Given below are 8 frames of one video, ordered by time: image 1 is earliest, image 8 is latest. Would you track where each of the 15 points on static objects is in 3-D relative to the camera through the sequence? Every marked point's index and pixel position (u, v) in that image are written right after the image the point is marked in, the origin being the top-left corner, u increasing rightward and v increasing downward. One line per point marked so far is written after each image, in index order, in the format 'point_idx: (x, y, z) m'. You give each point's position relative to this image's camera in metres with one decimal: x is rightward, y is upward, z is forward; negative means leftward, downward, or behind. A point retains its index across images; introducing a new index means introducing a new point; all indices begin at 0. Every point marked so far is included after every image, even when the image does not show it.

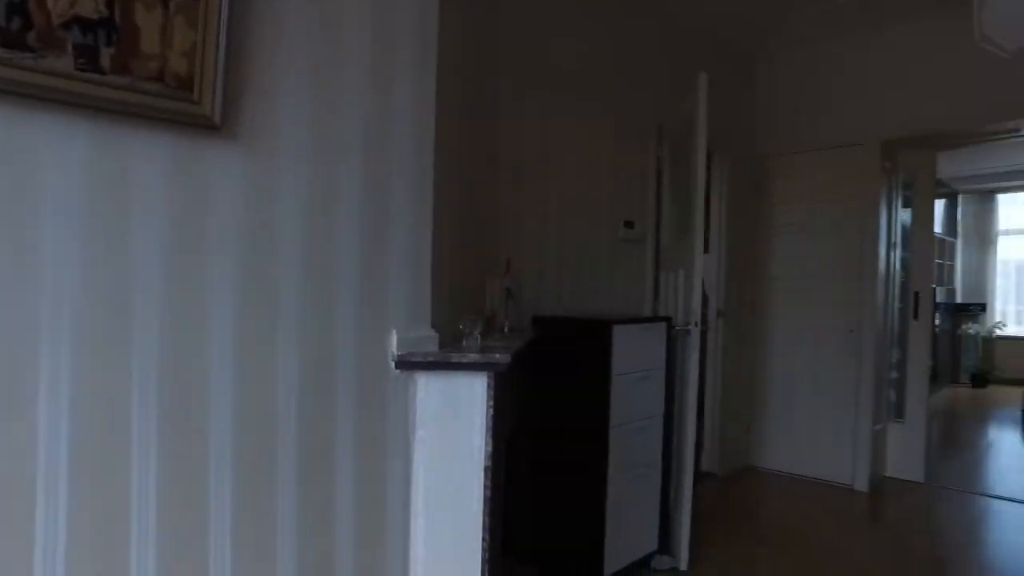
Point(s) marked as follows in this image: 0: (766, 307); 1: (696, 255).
0: (+1.4, -0.1, +3.8) m
1: (+0.6, +0.1, +2.3) m
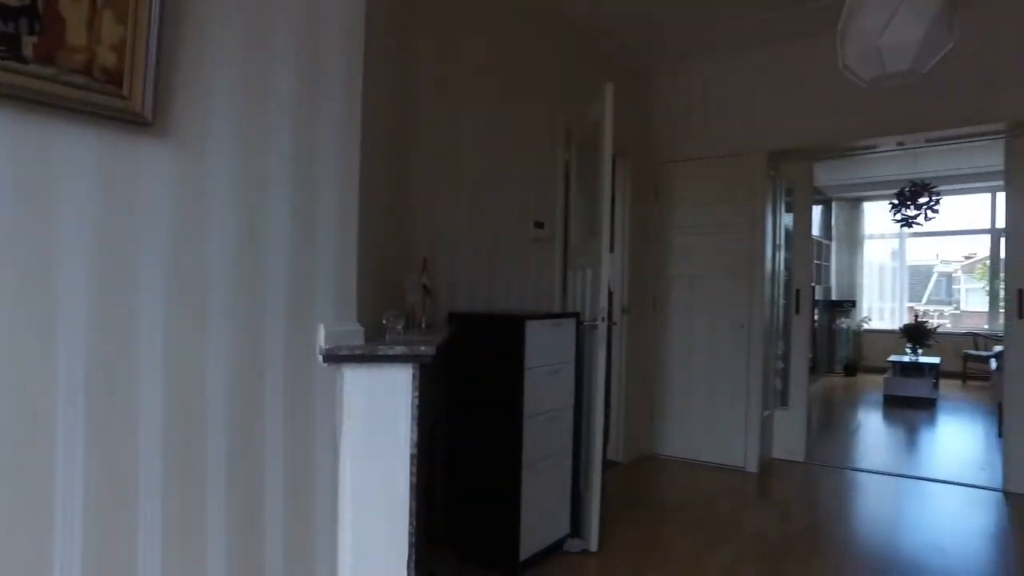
0: (+0.9, -0.1, +4.1) m
1: (+0.3, +0.1, +2.5) m
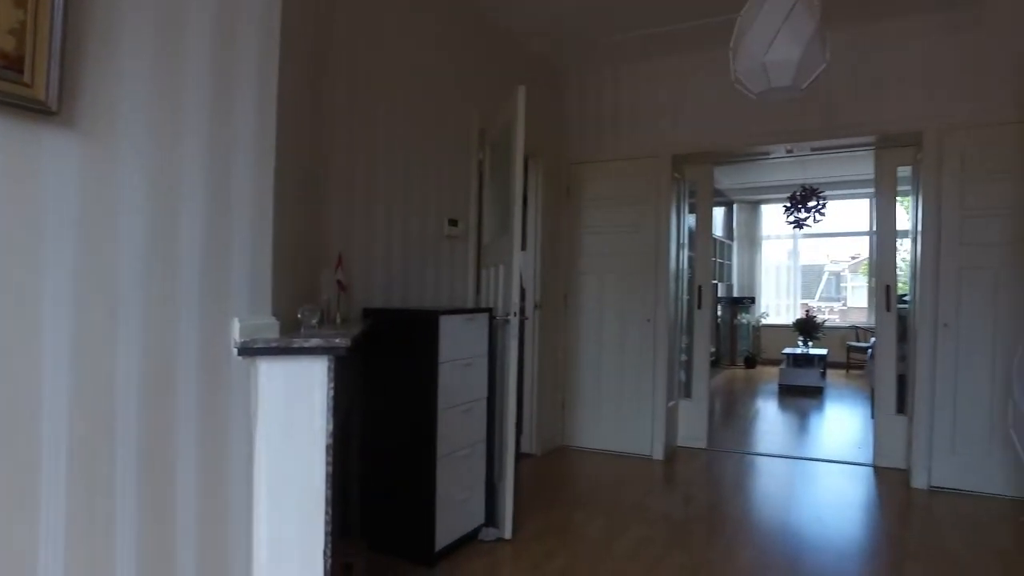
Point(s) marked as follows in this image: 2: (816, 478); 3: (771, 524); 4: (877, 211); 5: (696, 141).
0: (+0.4, -0.1, +4.2) m
1: (0.0, +0.1, +2.5) m
2: (+1.6, -1.0, +3.7) m
3: (+1.1, -1.0, +3.0) m
4: (+2.0, +0.4, +3.8) m
5: (+1.0, +0.8, +3.9) m
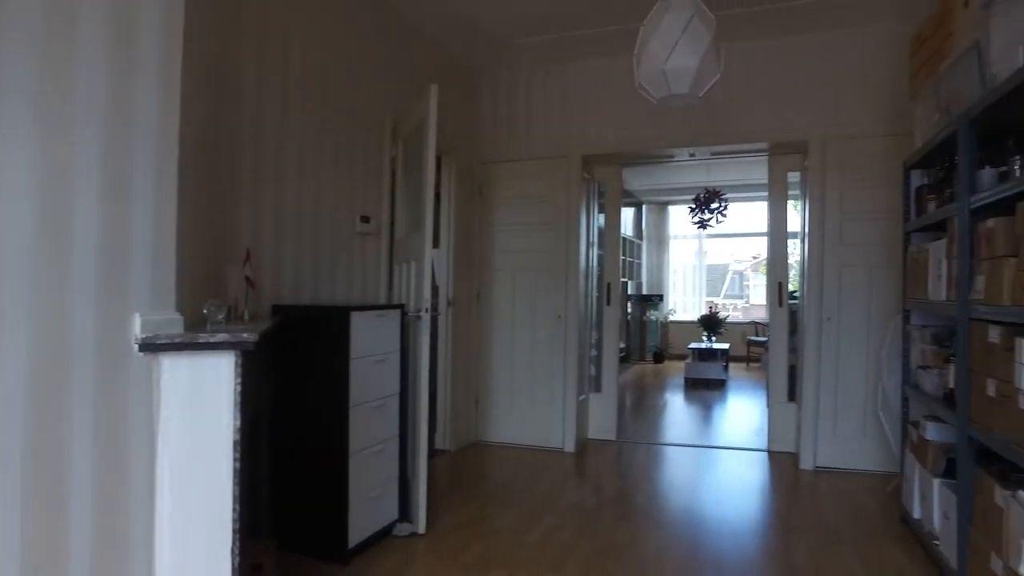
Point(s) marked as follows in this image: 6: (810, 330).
0: (-0.1, -0.1, +4.3) m
1: (-0.3, +0.2, +2.6) m
2: (+1.1, -1.0, +3.9) m
3: (+0.7, -1.0, +3.1) m
4: (+1.5, +0.4, +4.1) m
5: (+0.5, +0.8, +4.0) m
6: (+1.6, -0.2, +3.6) m
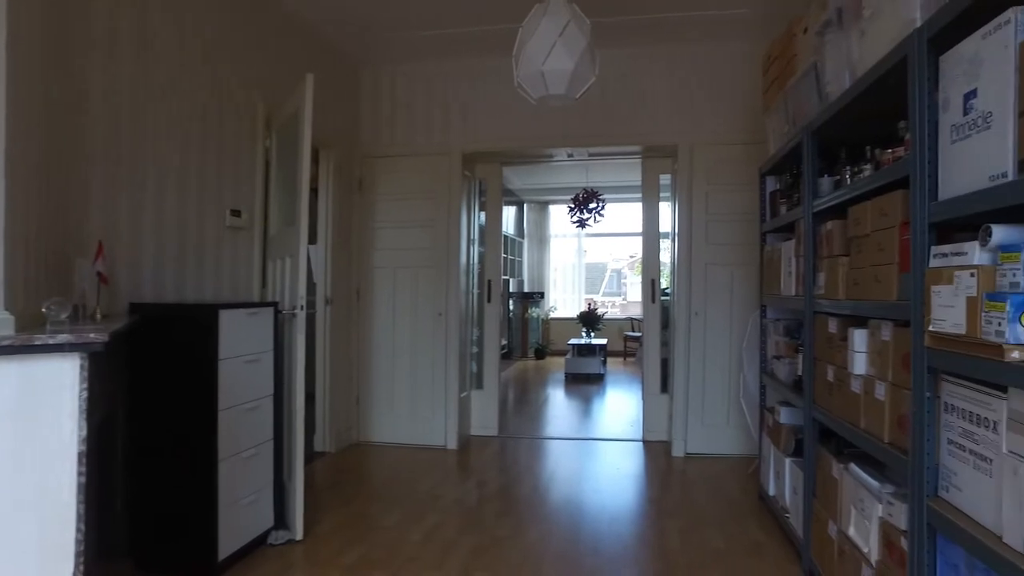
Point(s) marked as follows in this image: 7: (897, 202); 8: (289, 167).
0: (-0.9, 0.0, +4.2) m
1: (-0.8, +0.2, +2.5) m
2: (+0.5, -1.0, +4.0) m
3: (+0.2, -1.0, +3.2) m
4: (+0.8, +0.5, +4.3) m
5: (-0.2, +0.9, +4.1) m
6: (+0.9, -0.2, +3.8) m
7: (+0.9, +0.2, +1.5) m
8: (-0.9, +0.5, +2.7) m
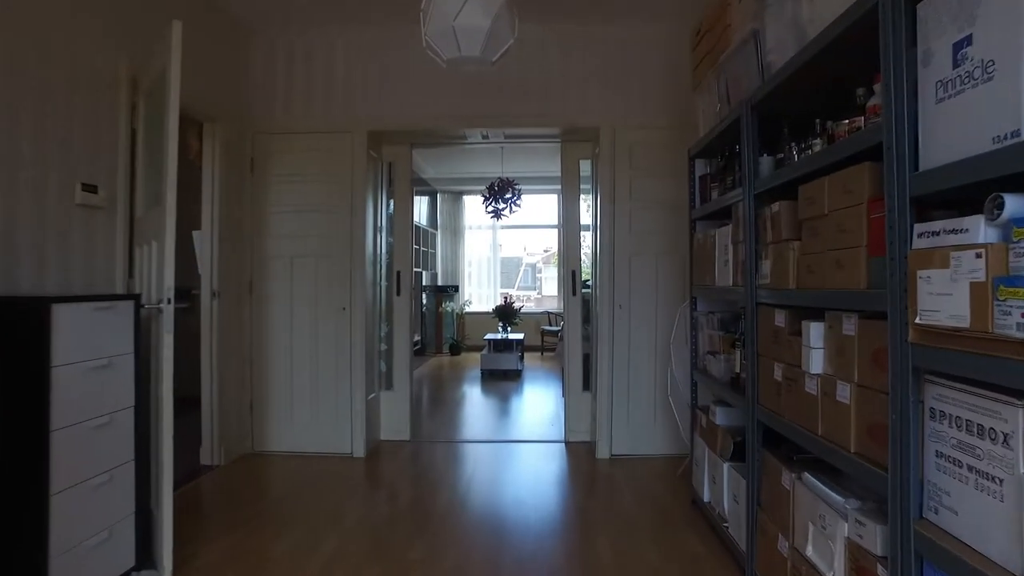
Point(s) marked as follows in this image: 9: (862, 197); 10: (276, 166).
0: (-1.3, 0.0, +3.8) m
1: (-1.0, +0.2, +2.1) m
2: (0.0, -0.9, +3.8) m
3: (-0.2, -0.9, +2.9) m
4: (+0.3, +0.5, +4.0) m
5: (-0.6, +0.9, +3.7) m
6: (+0.5, -0.2, +3.6) m
7: (+0.7, +0.2, +1.3) m
8: (-1.2, +0.5, +2.3) m
9: (+0.7, +0.2, +1.3) m
10: (-1.3, +0.7, +3.8) m
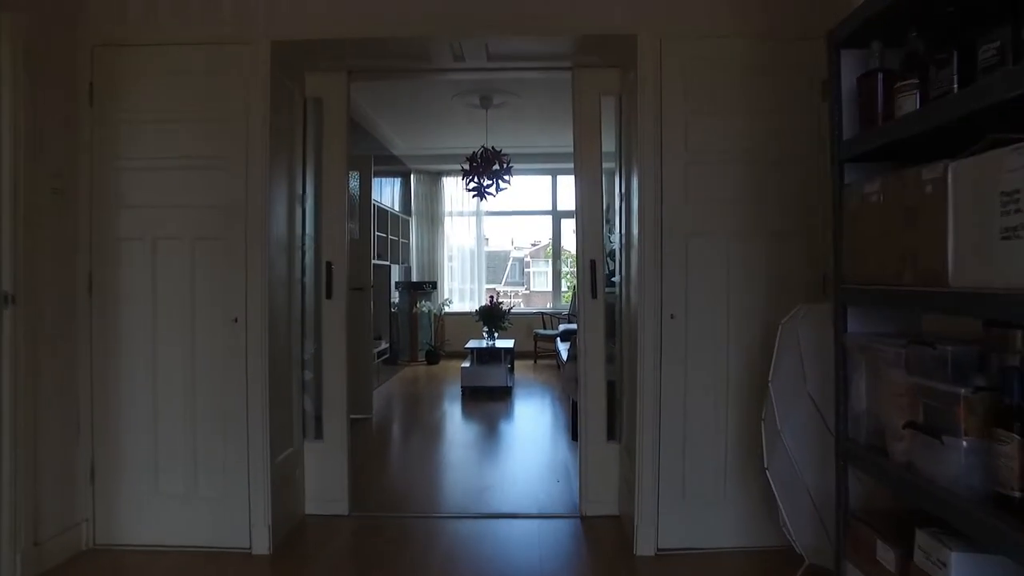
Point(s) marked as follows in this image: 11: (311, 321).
0: (-1.4, 0.0, +2.4) m
1: (-1.0, +0.2, +0.7) m
2: (0.0, -0.9, +2.4) m
3: (-0.2, -1.0, +1.6) m
4: (+0.2, +0.5, +2.7) m
5: (-0.7, +0.9, +2.4) m
6: (+0.4, -0.2, +2.3) m
7: (+0.7, +0.2, 0.0) m
8: (-1.2, +0.5, +0.9) m
9: (+0.7, +0.2, 0.0) m
10: (-1.3, +0.7, +2.4) m
11: (-0.8, -0.1, +2.8) m
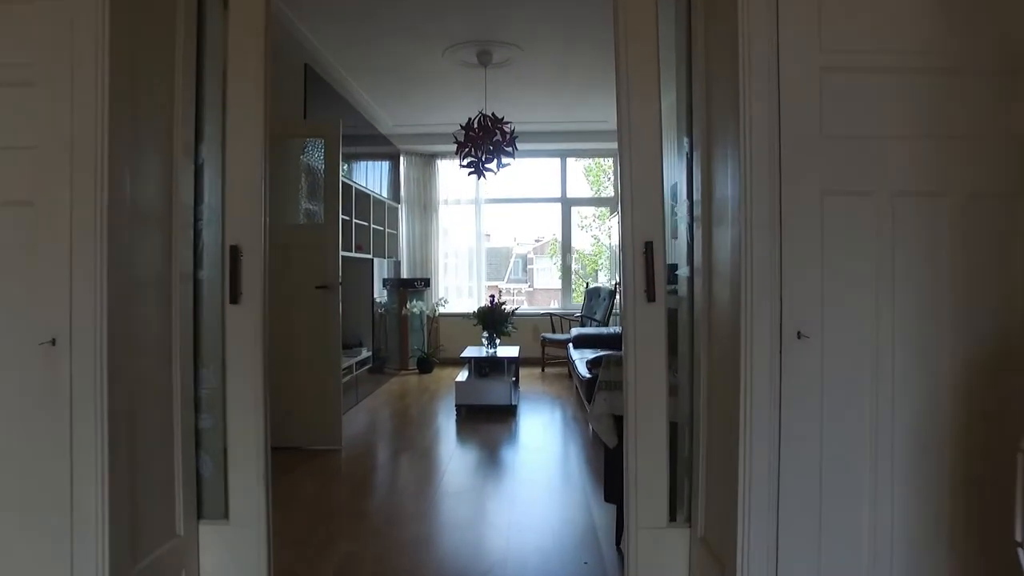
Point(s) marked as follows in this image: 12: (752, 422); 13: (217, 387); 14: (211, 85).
0: (-1.4, 0.0, +1.4) m
1: (-1.0, +0.2, -0.3) m
2: (0.0, -0.9, +1.4) m
3: (-0.2, -1.0, +0.6) m
4: (+0.3, +0.5, +1.7) m
5: (-0.7, +0.9, +1.4) m
6: (+0.5, -0.2, +1.3) m
7: (+0.7, +0.2, -1.0) m
8: (-1.2, +0.5, -0.1) m
9: (+0.7, +0.2, -1.0) m
10: (-1.3, +0.7, +1.4) m
11: (-0.8, -0.1, +1.8) m
12: (+0.5, -0.3, +1.3) m
13: (-0.8, -0.3, +1.8) m
14: (-0.8, +0.6, +1.8) m
